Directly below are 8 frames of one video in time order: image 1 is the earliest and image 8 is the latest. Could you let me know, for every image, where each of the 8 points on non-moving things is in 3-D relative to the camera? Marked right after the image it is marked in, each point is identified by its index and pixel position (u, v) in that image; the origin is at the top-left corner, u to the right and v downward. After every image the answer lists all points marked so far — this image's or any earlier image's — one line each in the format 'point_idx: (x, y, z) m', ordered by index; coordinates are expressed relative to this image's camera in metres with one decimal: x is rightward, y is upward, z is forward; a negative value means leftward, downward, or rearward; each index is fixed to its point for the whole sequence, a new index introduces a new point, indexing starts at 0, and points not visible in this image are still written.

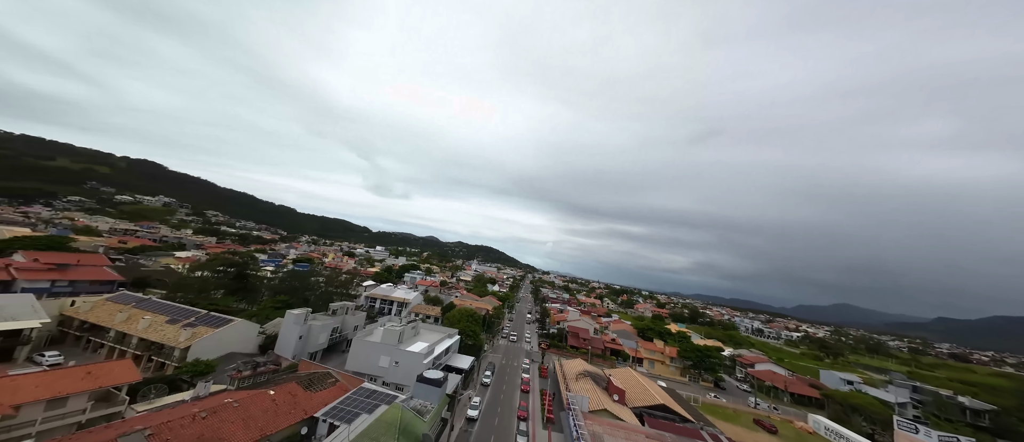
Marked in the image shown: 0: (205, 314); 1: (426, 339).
0: (-20.1, -6.0, +18.4) m
1: (-6.0, -8.2, +19.6) m
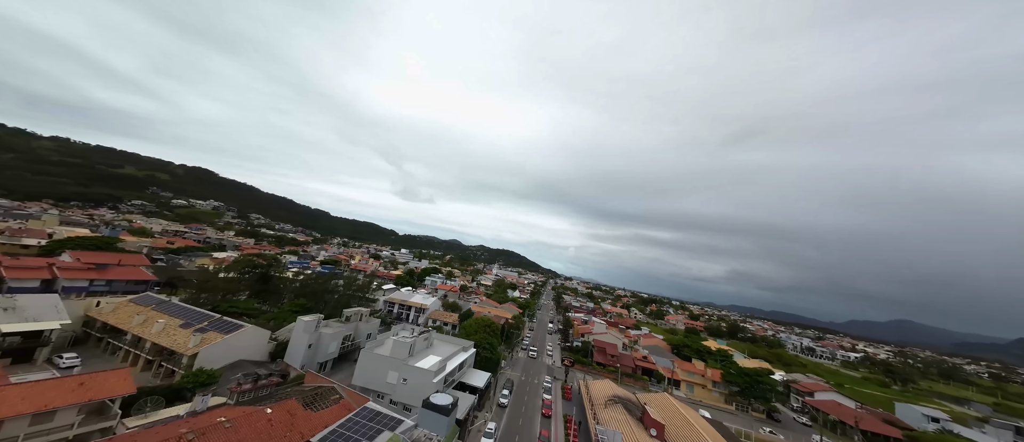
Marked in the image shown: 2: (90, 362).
0: (-18.8, -6.2, +18.1) m
1: (-4.7, -8.5, +18.2) m
2: (-23.6, -7.8, +15.8) m
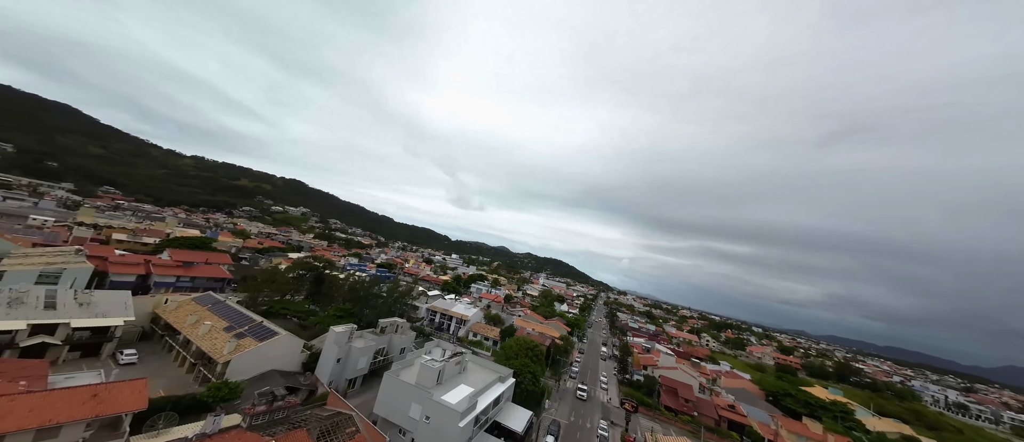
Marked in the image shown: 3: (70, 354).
0: (-16.1, -6.4, +17.9) m
1: (-2.2, -8.9, +15.5) m
2: (-21.2, -8.0, +16.4) m
3: (-22.6, -6.8, +14.4) m
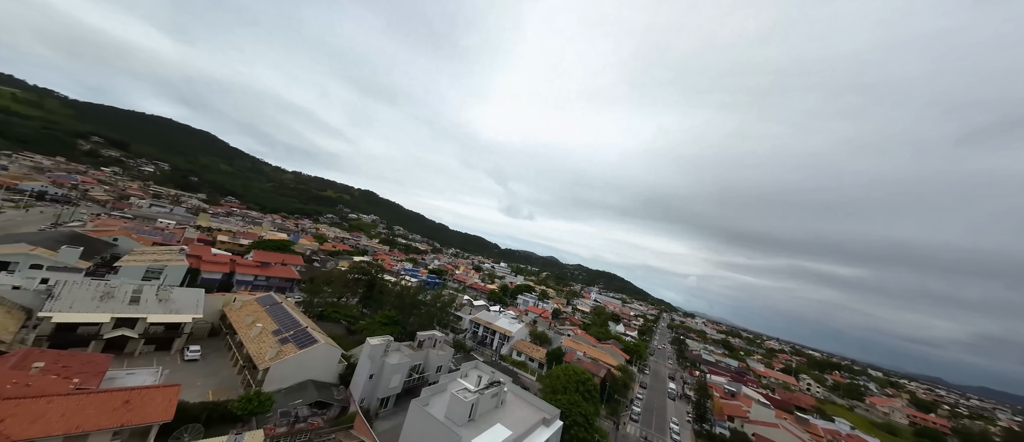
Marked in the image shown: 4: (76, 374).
0: (-13.2, -6.8, +17.9) m
1: (-0.1, -9.3, +13.0) m
2: (-18.5, -8.2, +17.3) m
3: (-20.2, -7.0, +15.6) m
4: (-16.1, -5.7, +10.4) m
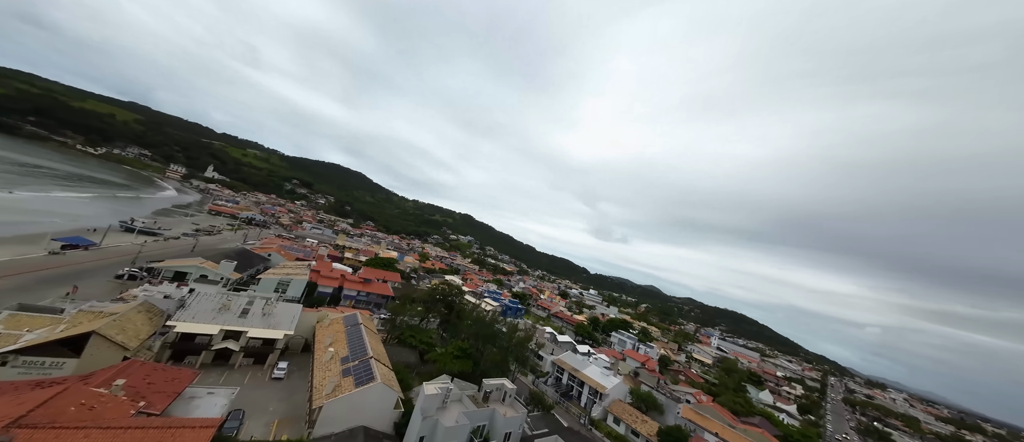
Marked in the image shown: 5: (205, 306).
0: (-8.4, -8.1, +16.6) m
1: (+2.7, -10.1, +7.8) m
2: (-13.6, -9.5, +17.6) m
3: (-15.7, -8.2, +16.6) m
4: (-13.4, -6.4, +10.4) m
5: (-18.2, -5.0, +16.7) m
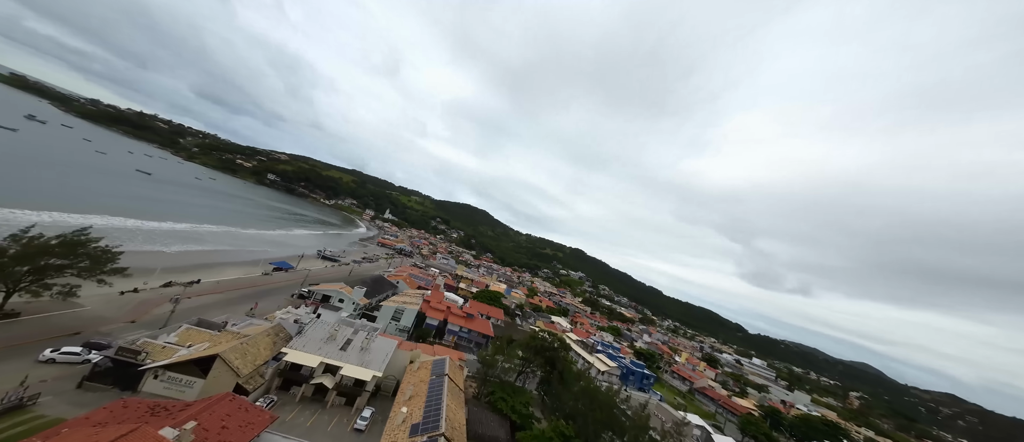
0: (-3.1, -9.8, +13.1) m
1: (+3.7, -10.5, +0.5) m
2: (-7.6, -11.5, +15.8) m
3: (-9.9, -10.1, +15.9) m
4: (-10.0, -7.6, +9.6) m
5: (-12.0, -7.0, +17.3) m
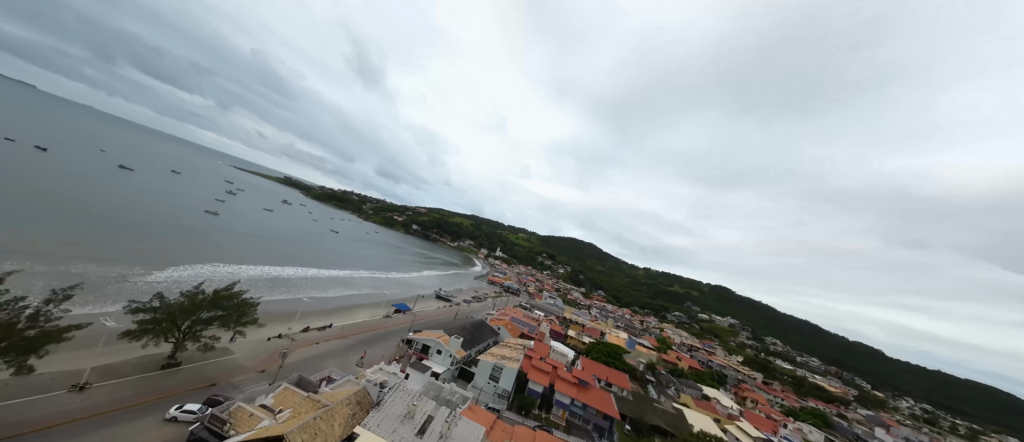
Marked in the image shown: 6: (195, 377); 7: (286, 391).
0: (+1.0, -11.1, +7.0) m
1: (+2.6, -9.9, -7.2) m
2: (-2.1, -13.5, +10.9) m
3: (-4.2, -12.3, +12.0) m
4: (-6.9, -9.2, +6.6) m
5: (-5.8, -9.6, +14.5) m
6: (-16.6, -8.1, +14.7) m
7: (-11.4, -8.5, +14.0) m
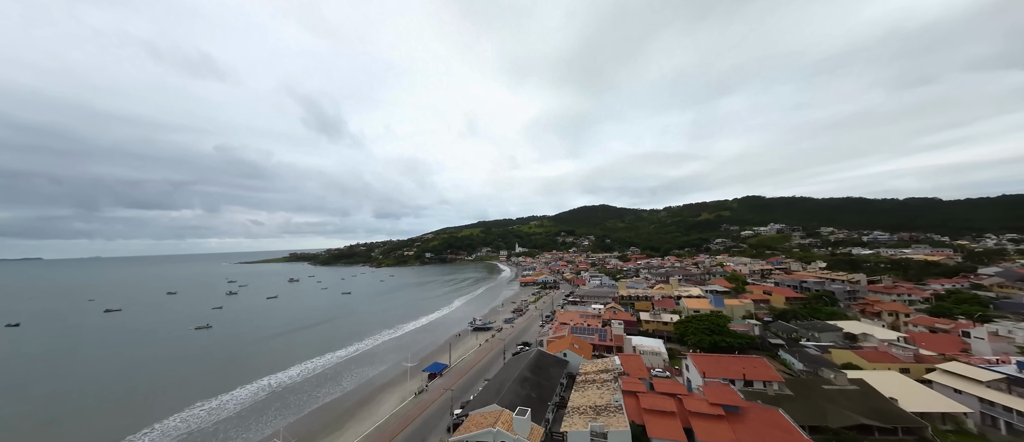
0: (+5.9, -10.1, -1.3) m
1: (+6.6, -8.8, -15.5) m
2: (+4.0, -13.3, +2.8) m
3: (+1.5, -12.9, +3.9) m
4: (-2.2, -11.2, -1.5) m
5: (-0.9, -10.9, +6.4) m
6: (-11.4, -13.4, +6.9) m
7: (-6.5, -12.0, +6.1) m
